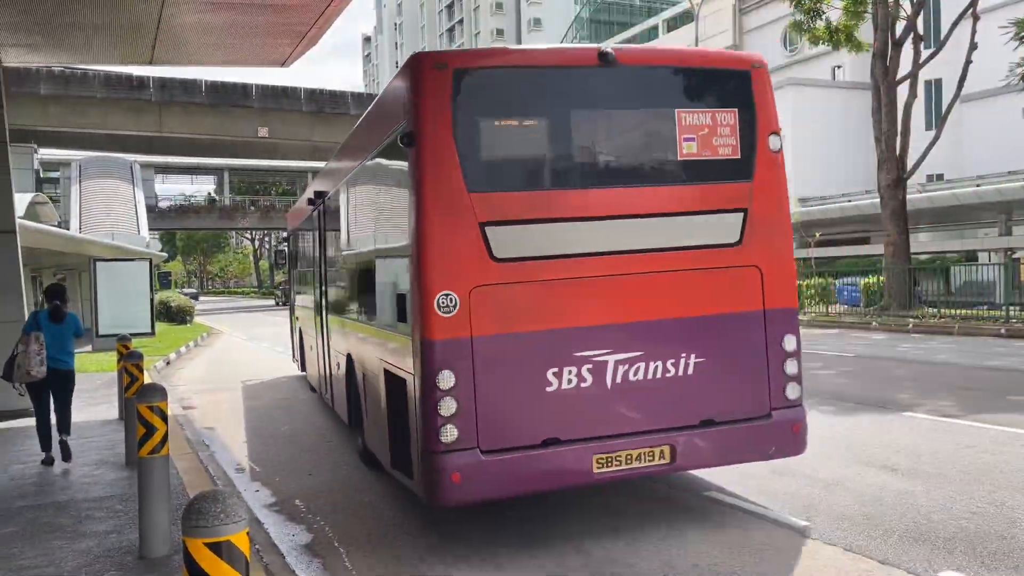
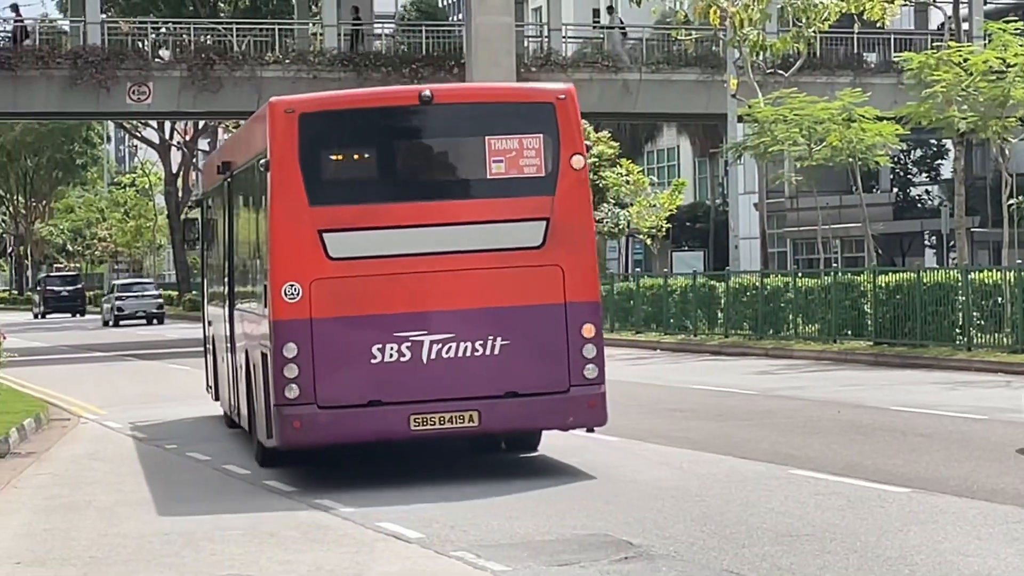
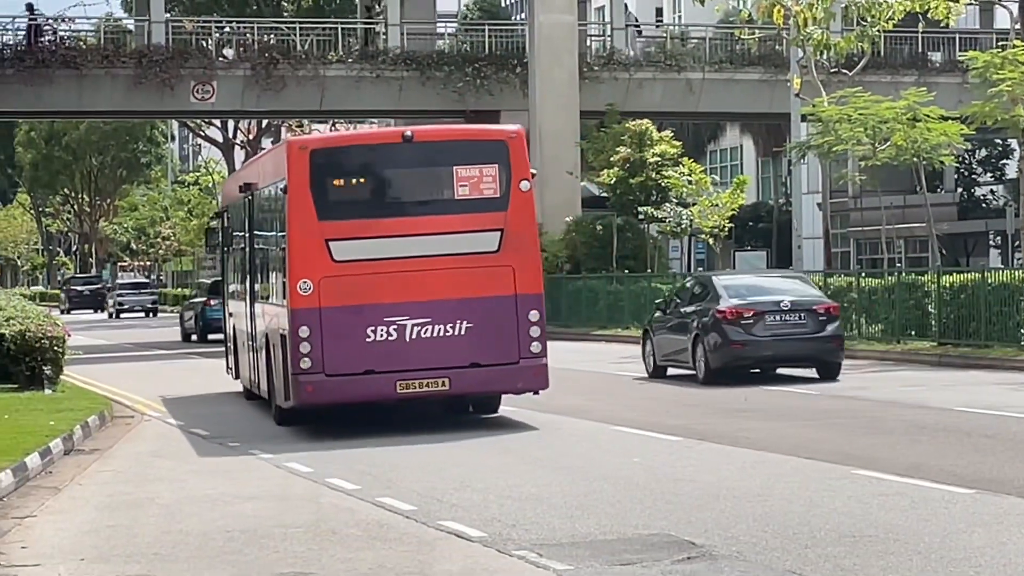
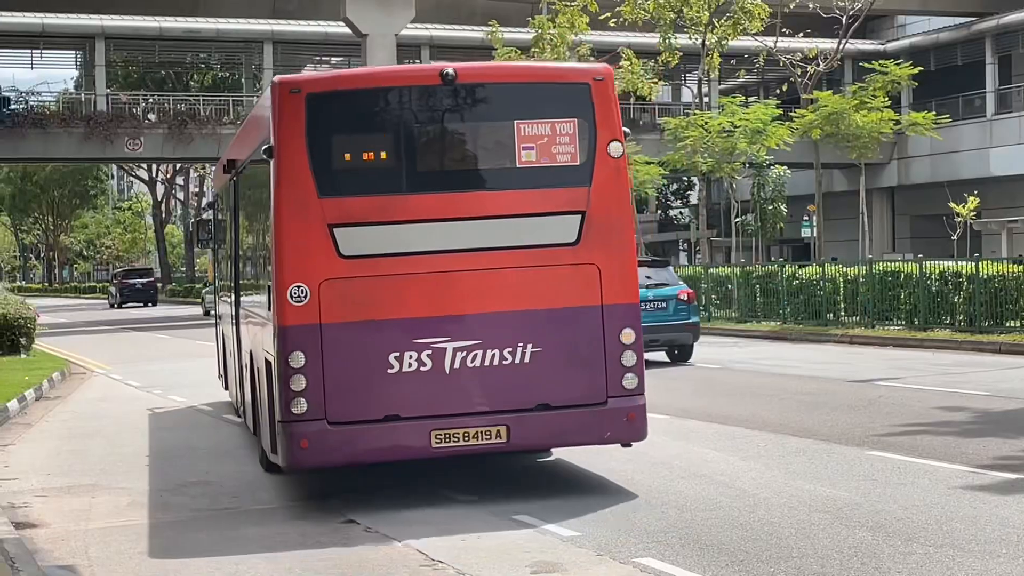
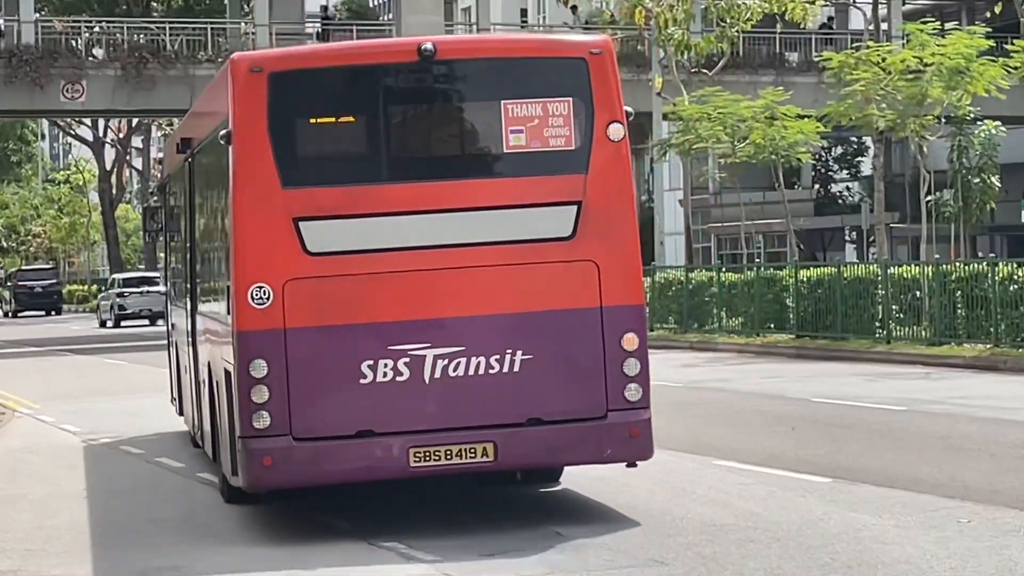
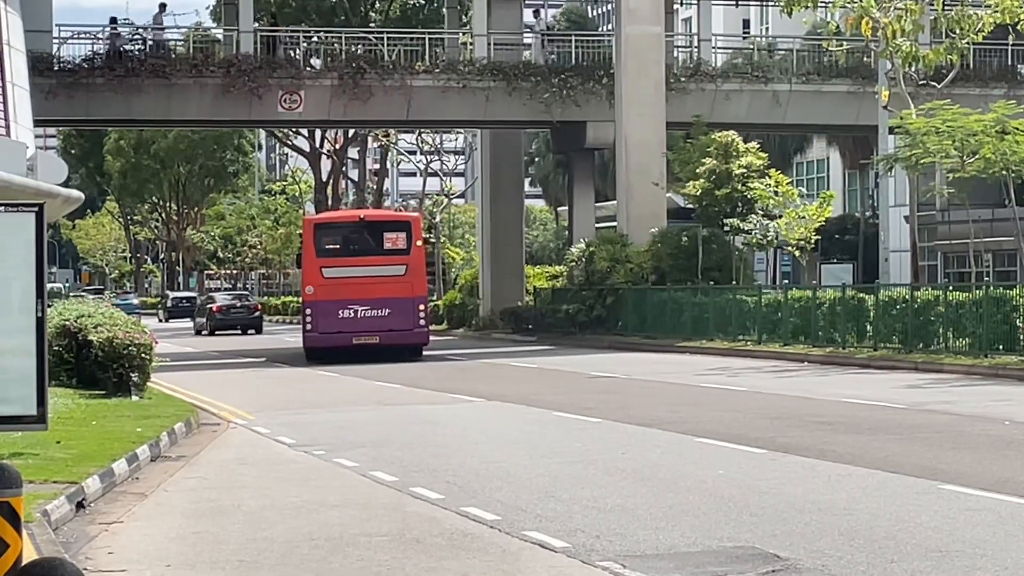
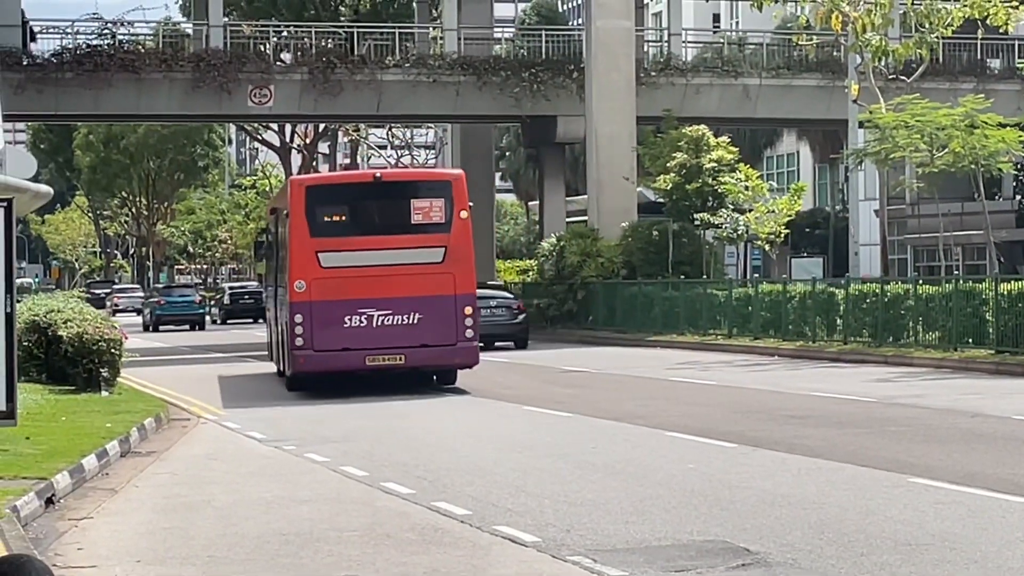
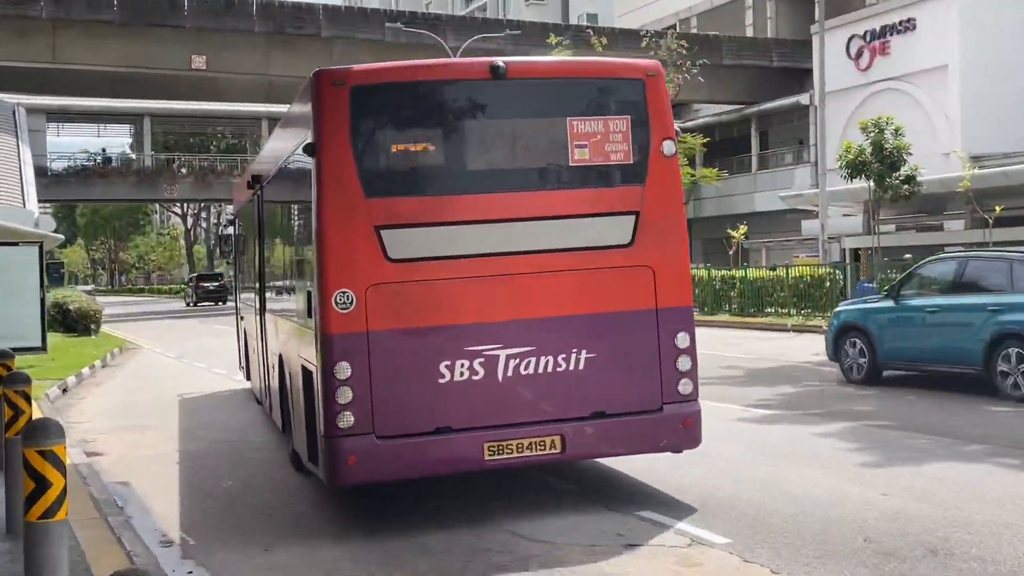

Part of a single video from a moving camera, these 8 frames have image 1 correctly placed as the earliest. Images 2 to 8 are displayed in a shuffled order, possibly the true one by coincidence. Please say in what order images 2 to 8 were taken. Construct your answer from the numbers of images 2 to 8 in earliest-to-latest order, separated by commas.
8, 4, 5, 2, 3, 7, 6
